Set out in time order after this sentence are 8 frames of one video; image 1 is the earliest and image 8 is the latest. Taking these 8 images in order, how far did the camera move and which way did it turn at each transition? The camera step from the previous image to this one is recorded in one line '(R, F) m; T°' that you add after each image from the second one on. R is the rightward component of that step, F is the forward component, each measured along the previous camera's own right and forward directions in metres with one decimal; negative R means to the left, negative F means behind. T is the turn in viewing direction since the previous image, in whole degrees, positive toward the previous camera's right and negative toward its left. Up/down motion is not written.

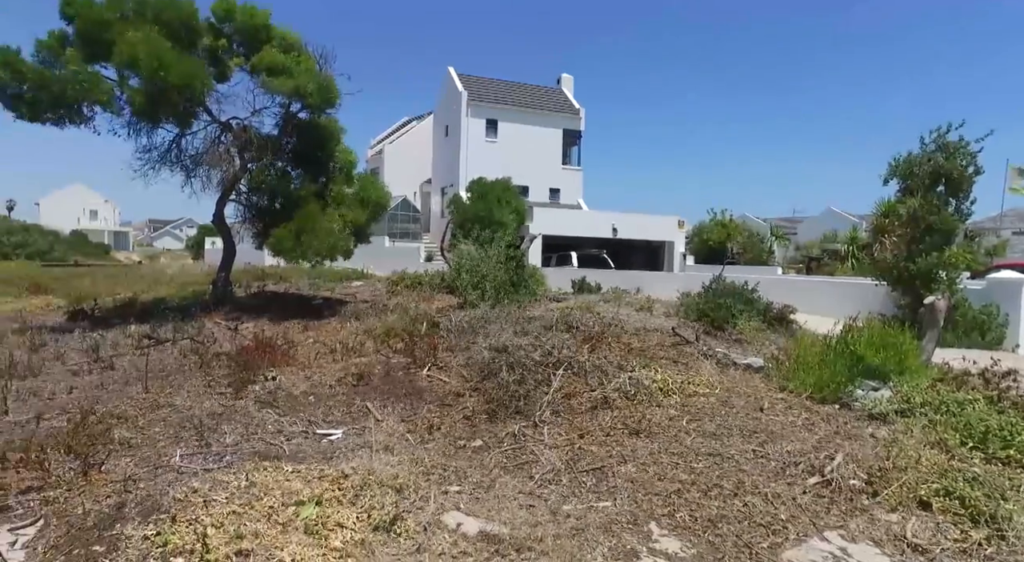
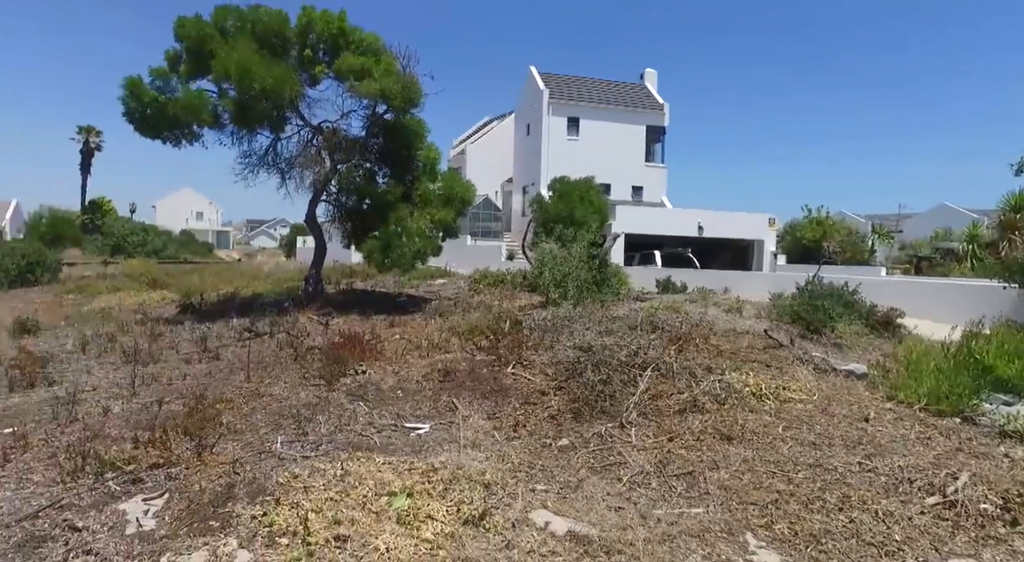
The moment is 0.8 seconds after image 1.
(-0.1, 0.0) m; -7°
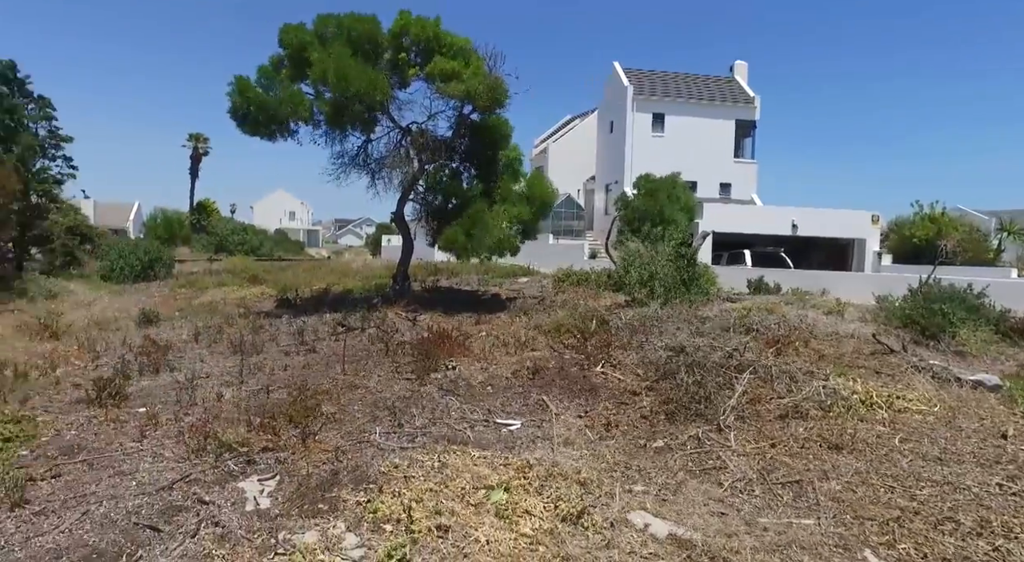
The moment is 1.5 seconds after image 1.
(-0.1, 0.0) m; -7°
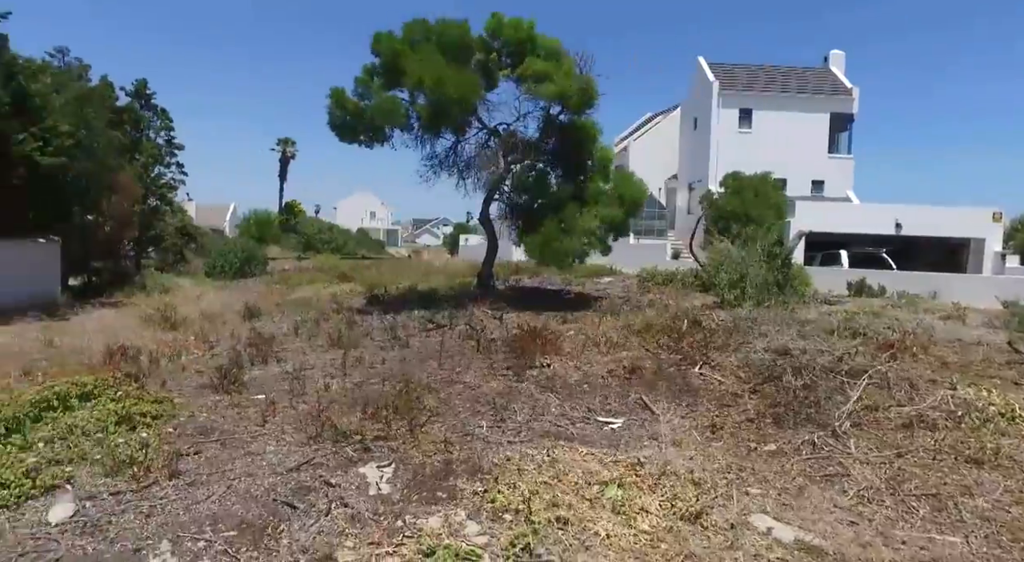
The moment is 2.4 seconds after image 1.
(-0.2, -0.1) m; -7°
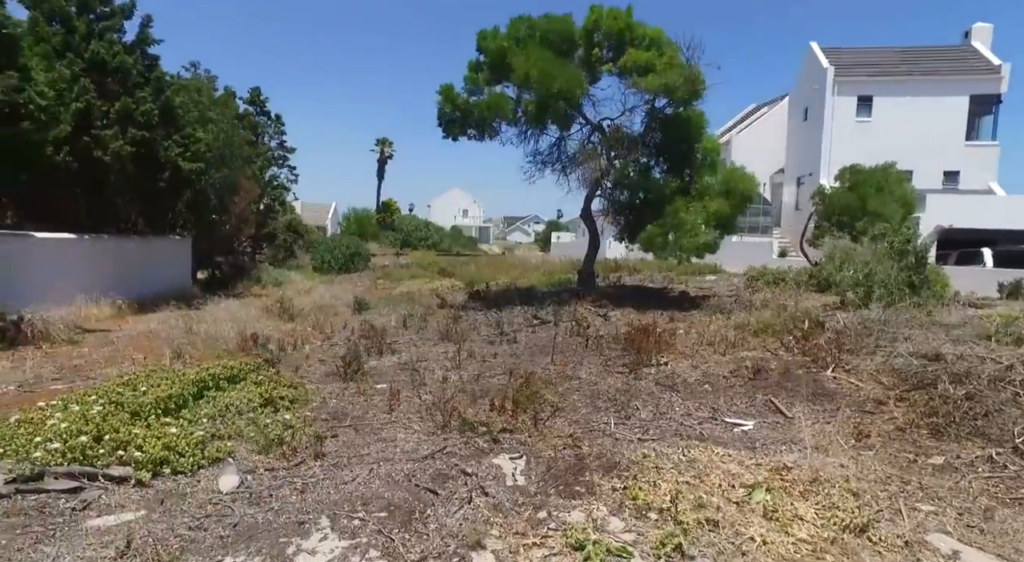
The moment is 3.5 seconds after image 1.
(-0.3, 0.0) m; -8°
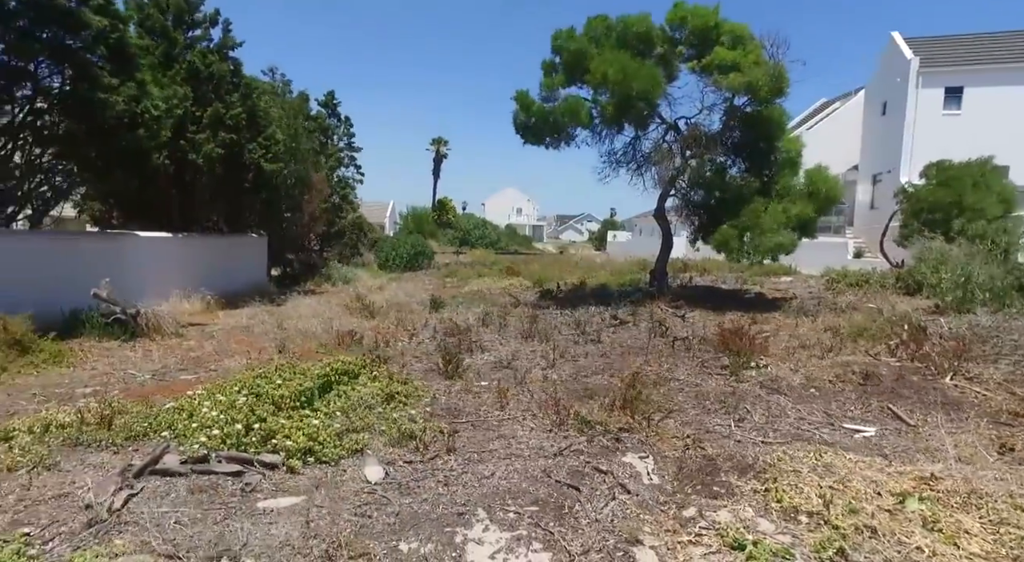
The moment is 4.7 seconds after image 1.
(-0.5, -0.1) m; -5°
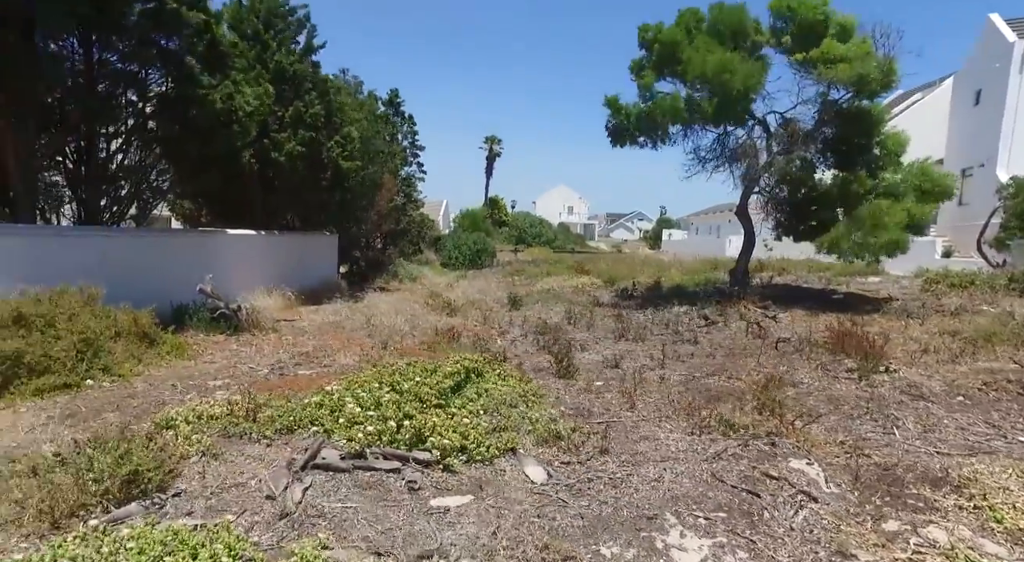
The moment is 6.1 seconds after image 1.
(-0.8, 0.0) m; -4°
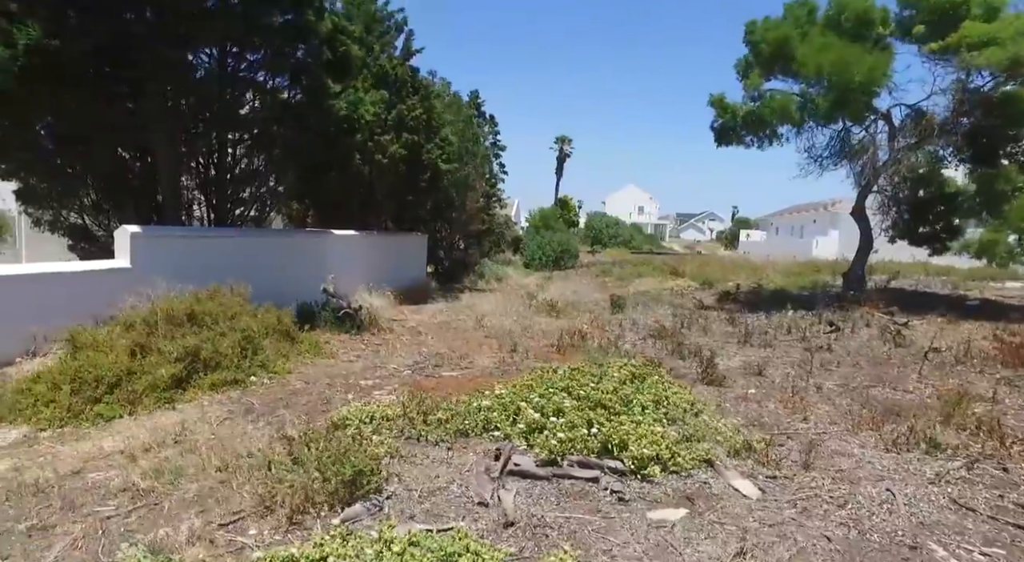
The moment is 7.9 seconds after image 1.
(-0.9, +0.1) m; -6°
